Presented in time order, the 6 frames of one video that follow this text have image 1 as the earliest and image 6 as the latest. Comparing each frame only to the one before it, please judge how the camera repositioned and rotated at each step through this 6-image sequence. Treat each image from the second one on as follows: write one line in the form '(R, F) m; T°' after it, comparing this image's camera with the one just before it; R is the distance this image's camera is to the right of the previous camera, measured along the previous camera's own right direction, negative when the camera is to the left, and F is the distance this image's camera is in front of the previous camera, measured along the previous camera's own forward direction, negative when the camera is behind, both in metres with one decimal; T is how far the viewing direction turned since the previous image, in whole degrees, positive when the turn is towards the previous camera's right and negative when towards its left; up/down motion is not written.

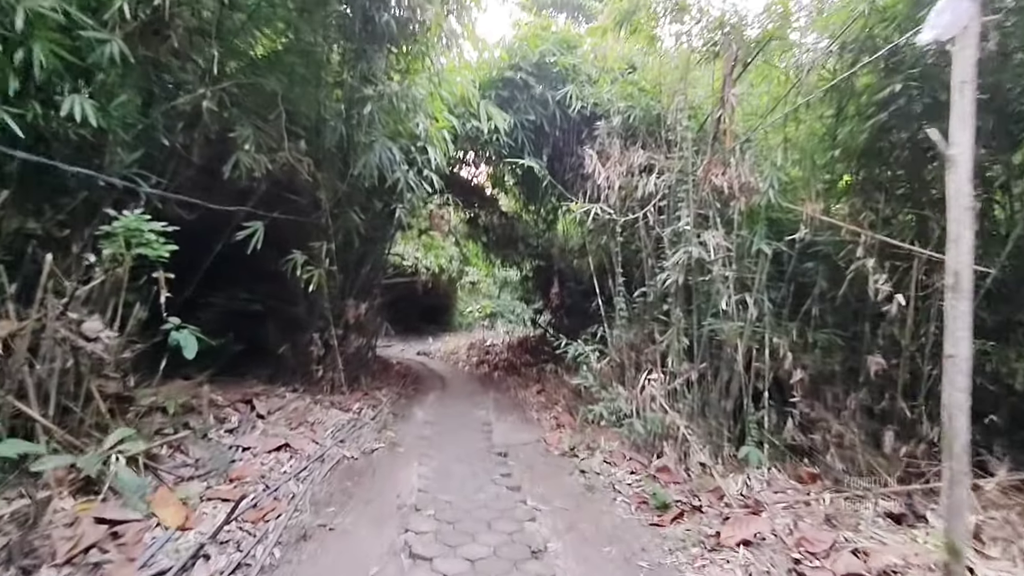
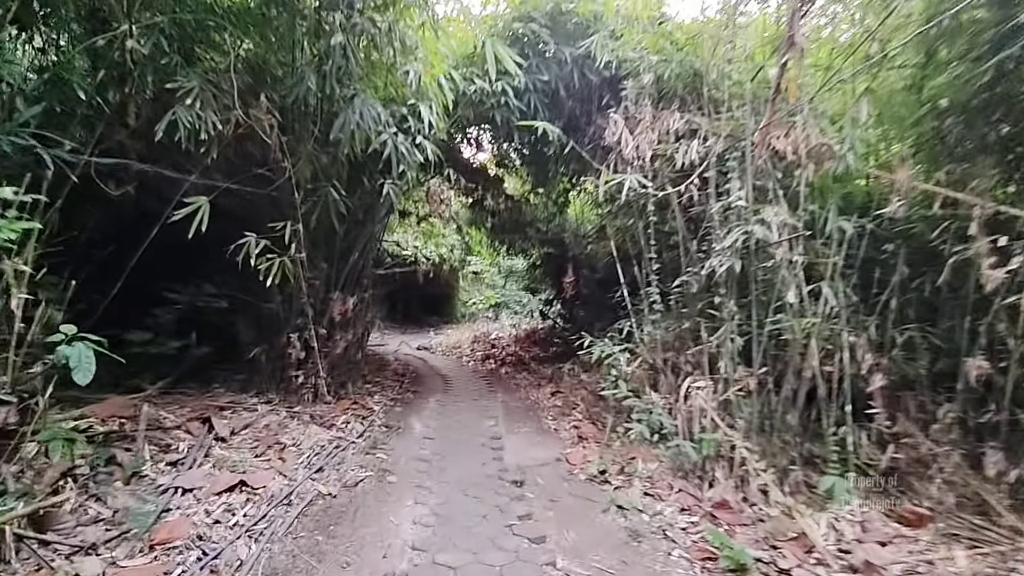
(-0.1, +0.7) m; 0°
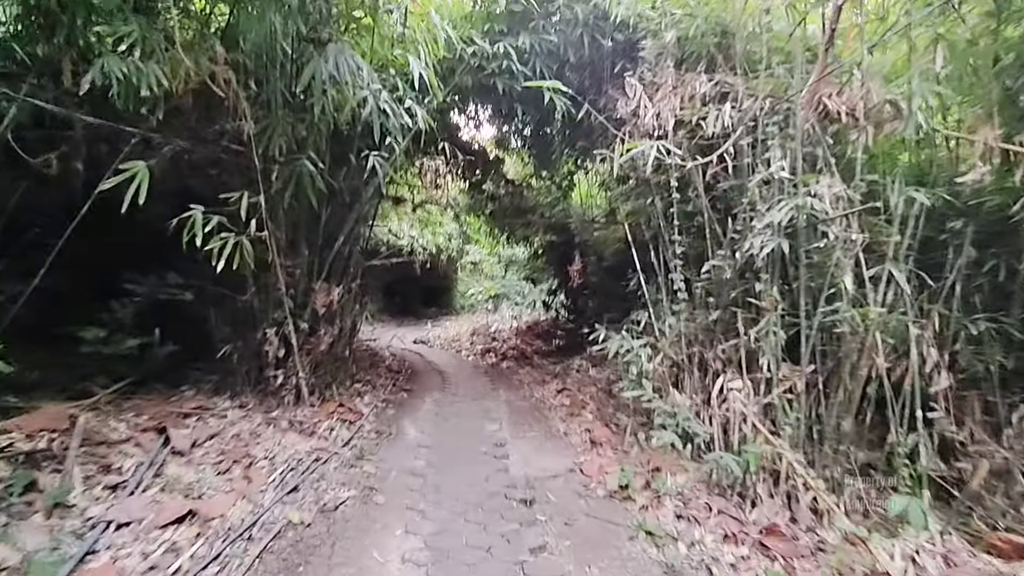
(0.0, +0.4) m; 0°
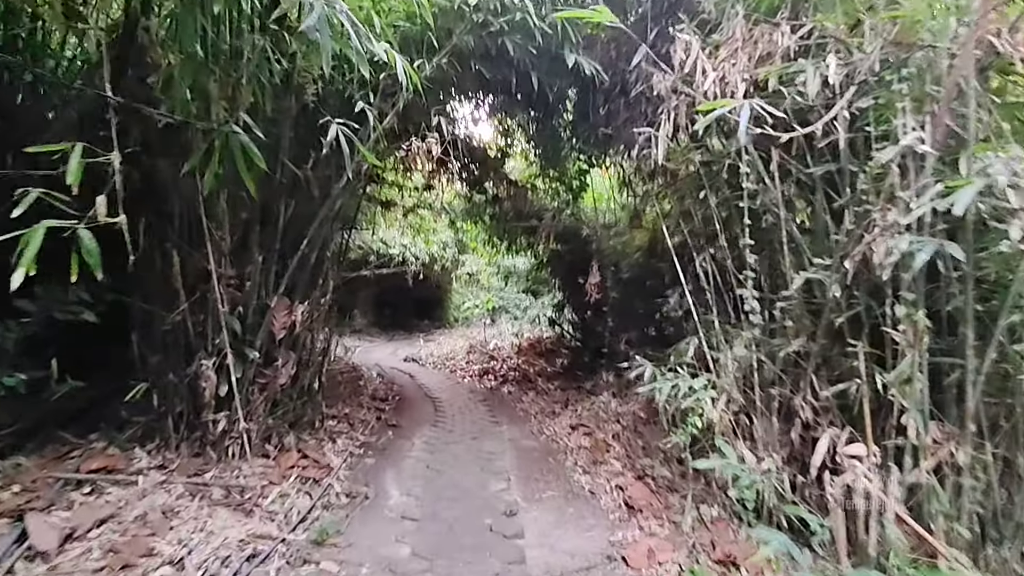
(-0.1, +0.8) m; 0°
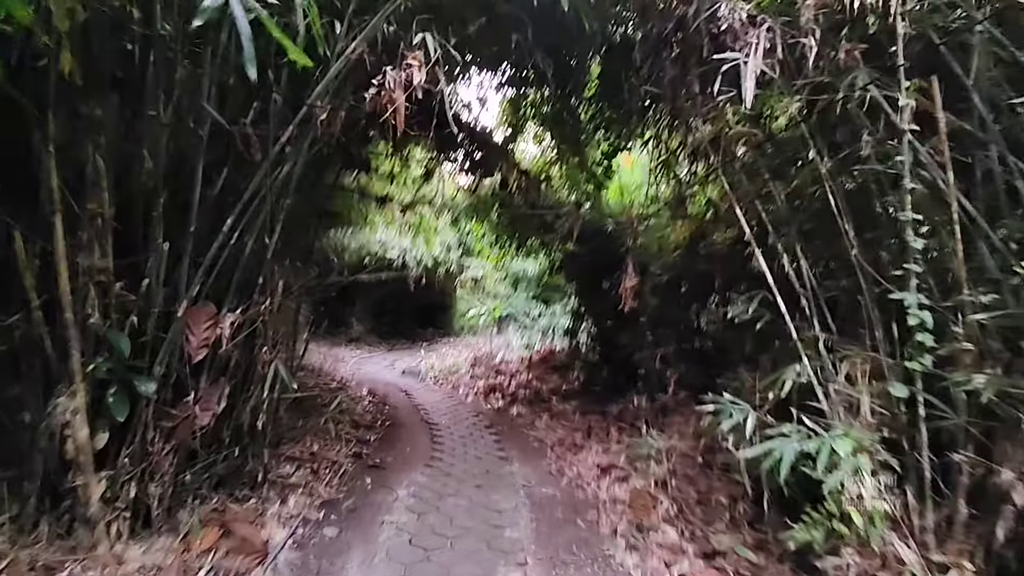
(0.0, +0.9) m; 0°
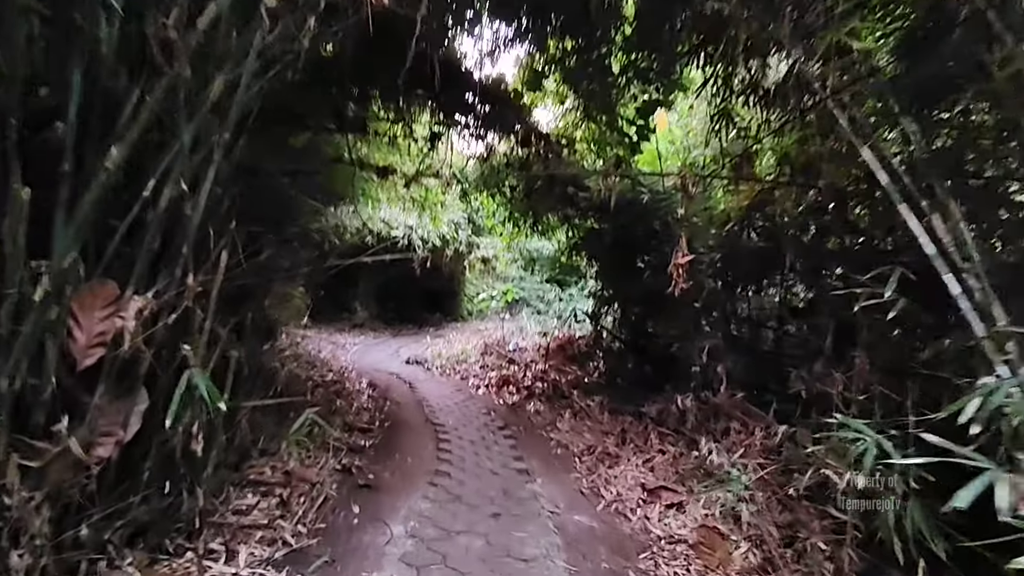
(-0.1, +0.7) m; -1°
